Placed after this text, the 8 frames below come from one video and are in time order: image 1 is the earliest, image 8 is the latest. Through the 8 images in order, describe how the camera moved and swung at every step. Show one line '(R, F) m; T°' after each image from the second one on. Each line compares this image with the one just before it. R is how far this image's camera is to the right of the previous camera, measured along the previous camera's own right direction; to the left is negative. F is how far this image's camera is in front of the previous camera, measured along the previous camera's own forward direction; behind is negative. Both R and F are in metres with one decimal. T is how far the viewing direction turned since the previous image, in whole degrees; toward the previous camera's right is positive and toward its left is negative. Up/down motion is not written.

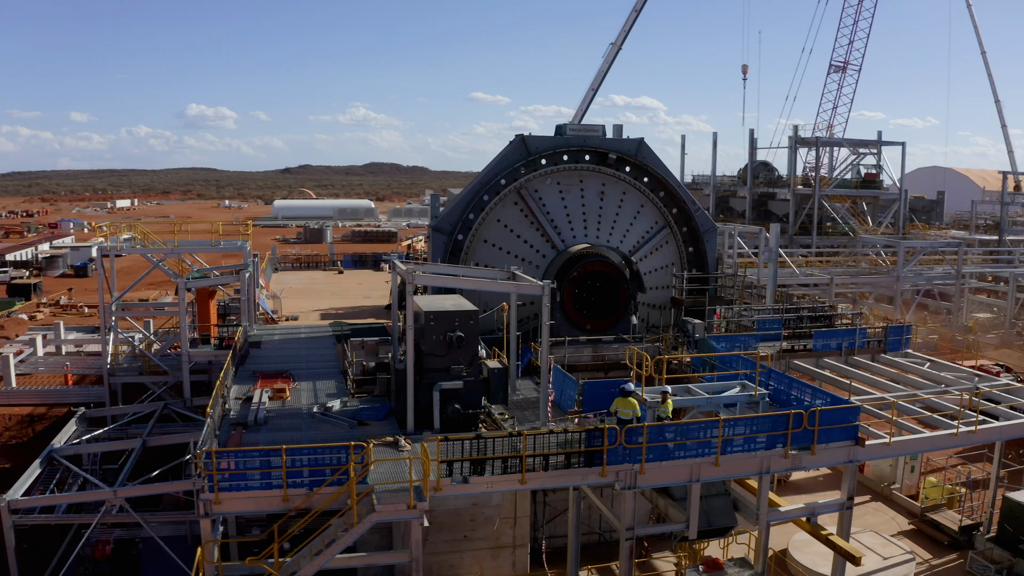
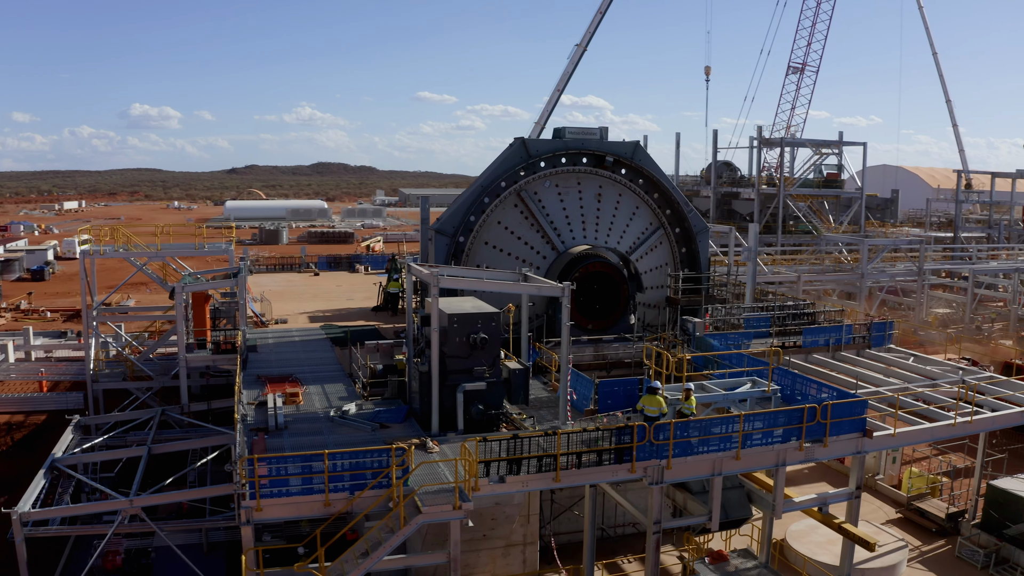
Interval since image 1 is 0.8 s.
(-1.1, -0.1) m; +3°
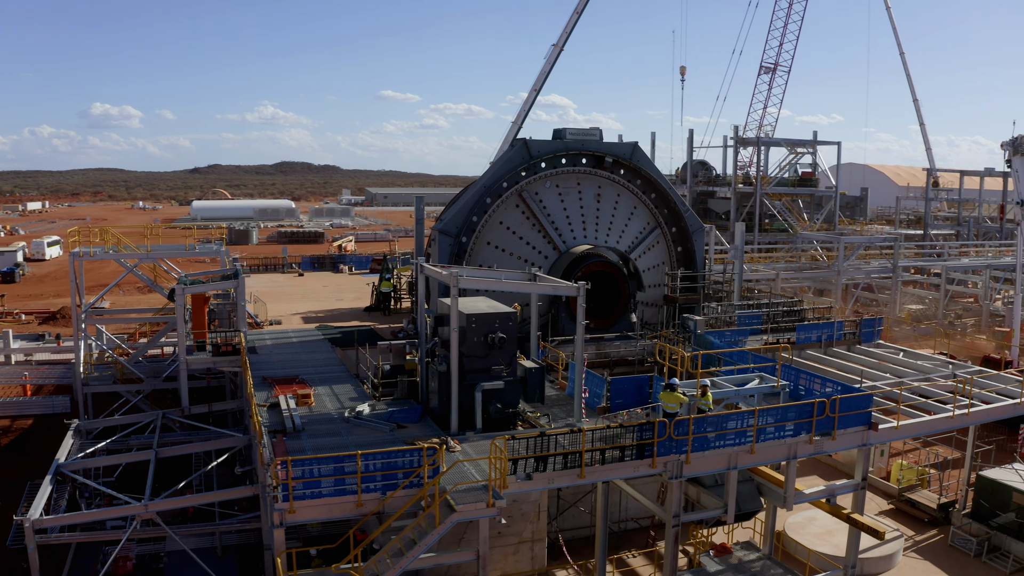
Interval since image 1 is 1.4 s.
(-0.8, -0.1) m; +2°
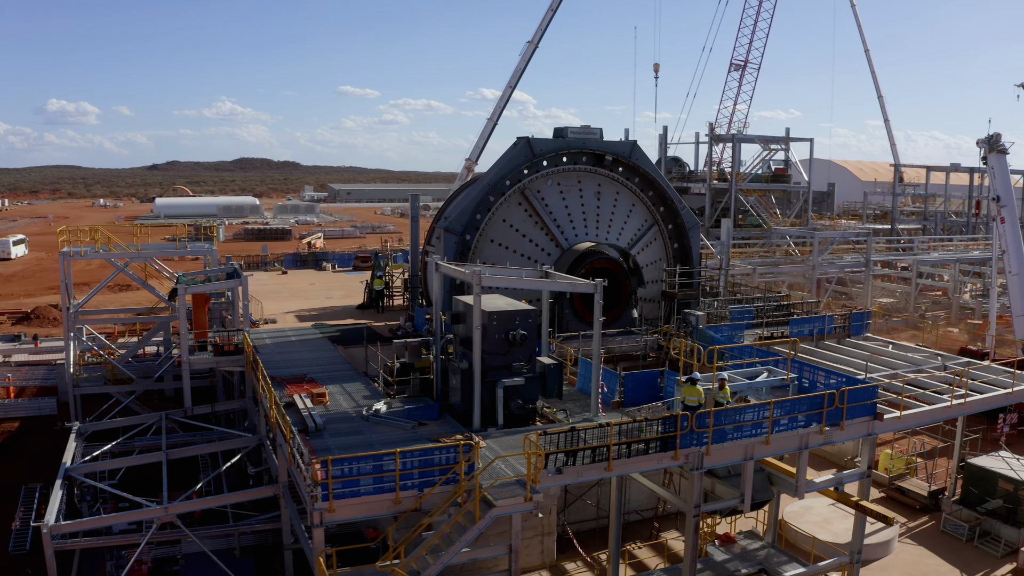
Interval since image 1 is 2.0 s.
(-0.9, -0.1) m; +2°
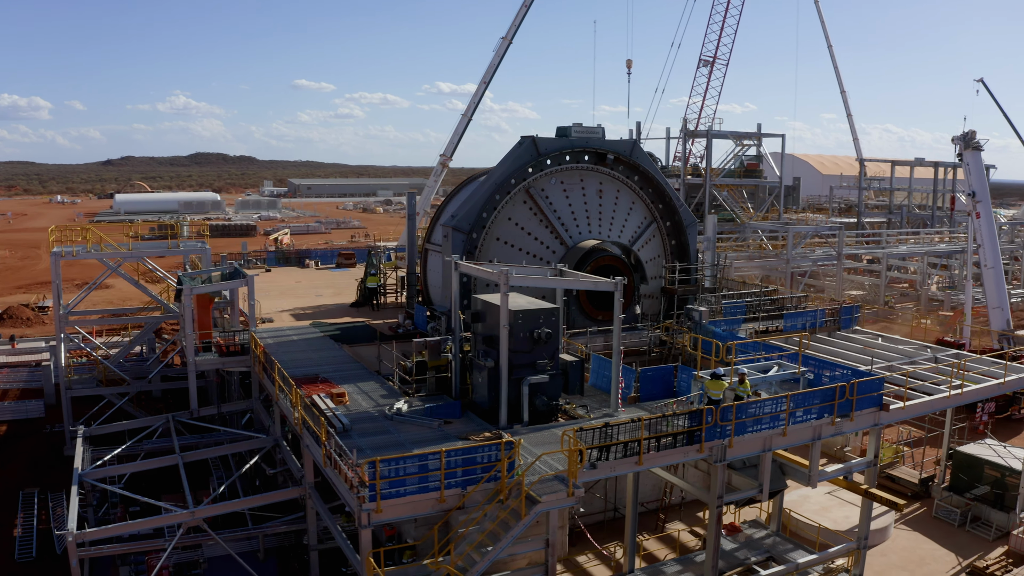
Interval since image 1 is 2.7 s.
(-1.0, -0.2) m; +2°
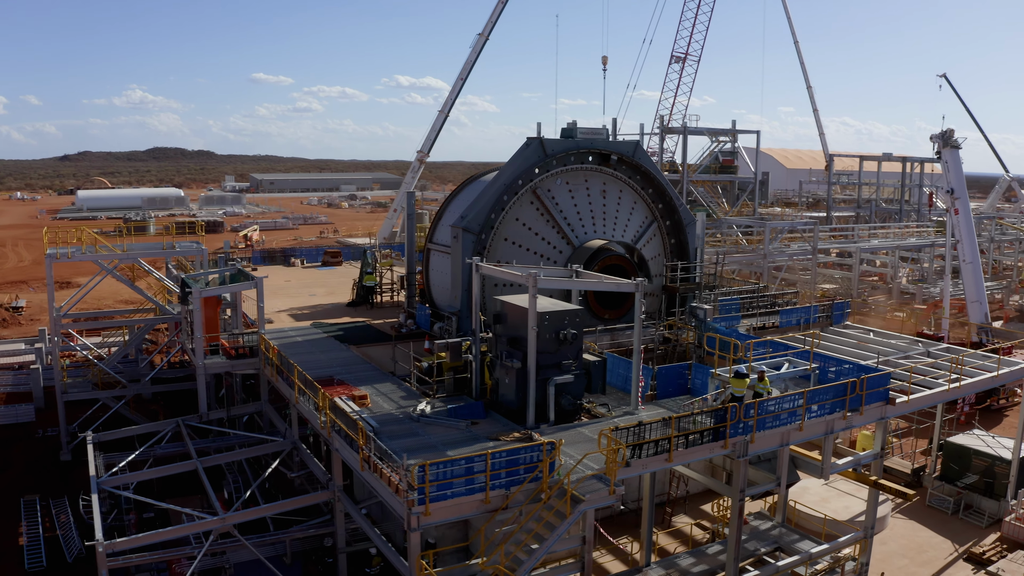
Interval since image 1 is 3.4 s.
(-1.0, -0.2) m; +2°
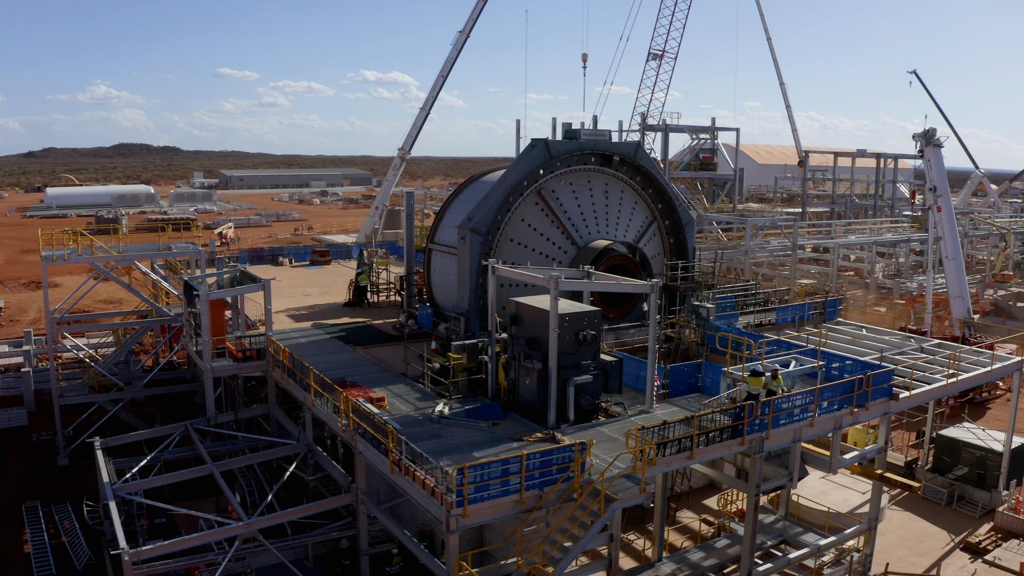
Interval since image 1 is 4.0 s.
(-0.8, -0.2) m; +2°
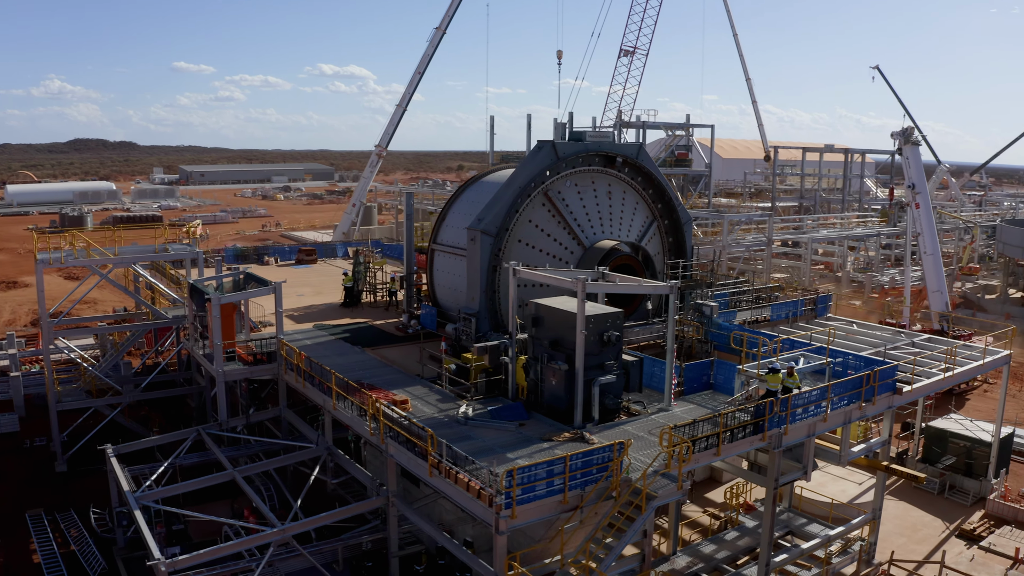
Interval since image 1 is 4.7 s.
(-1.1, -0.2) m; +2°
